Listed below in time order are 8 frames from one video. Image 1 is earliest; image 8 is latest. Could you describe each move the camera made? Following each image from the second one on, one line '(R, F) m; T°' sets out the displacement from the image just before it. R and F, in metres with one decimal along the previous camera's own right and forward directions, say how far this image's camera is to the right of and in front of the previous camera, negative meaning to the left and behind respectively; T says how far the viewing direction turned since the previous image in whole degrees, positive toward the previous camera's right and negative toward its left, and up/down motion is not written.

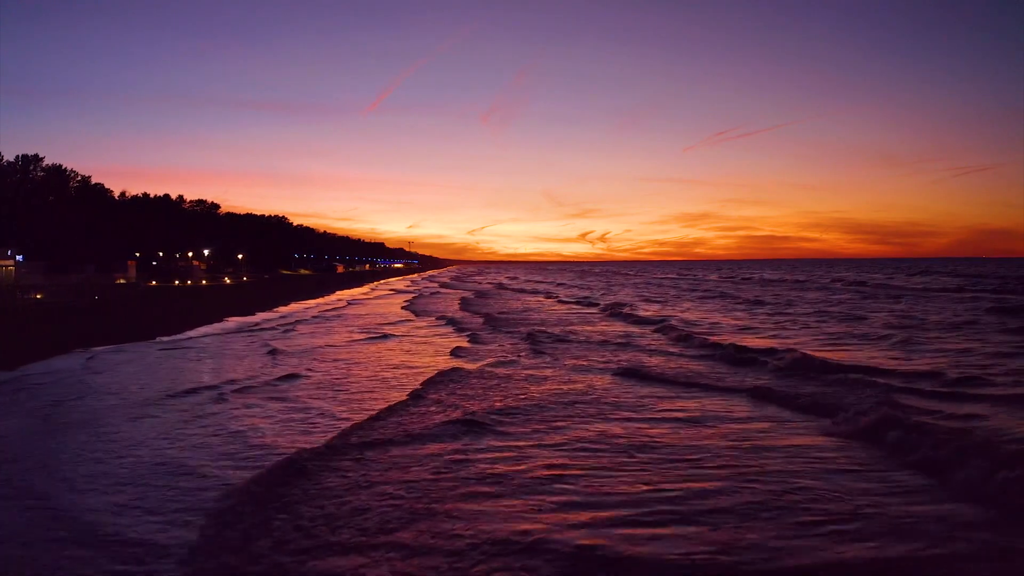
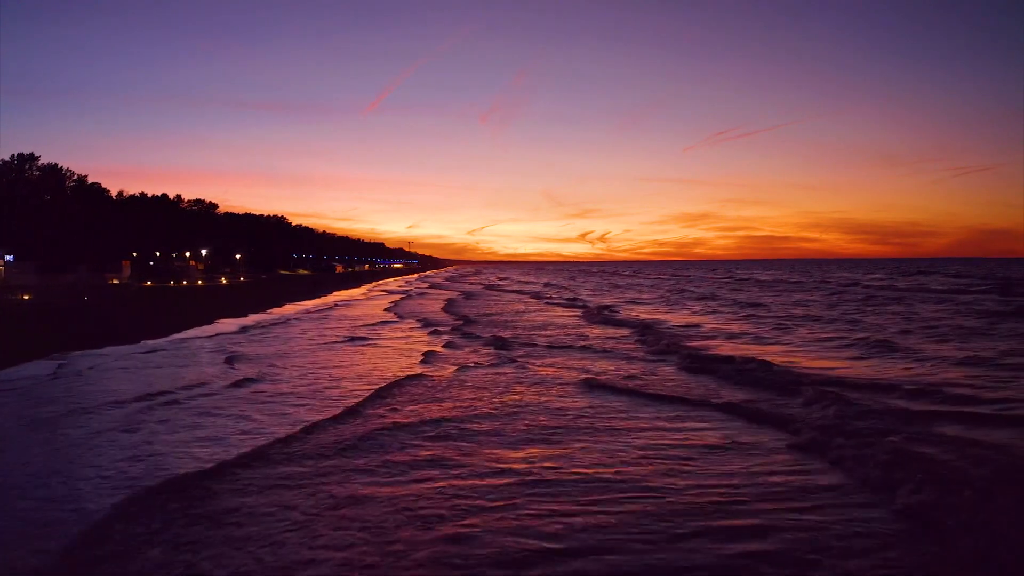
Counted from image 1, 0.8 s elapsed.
(+0.6, +0.8) m; 0°
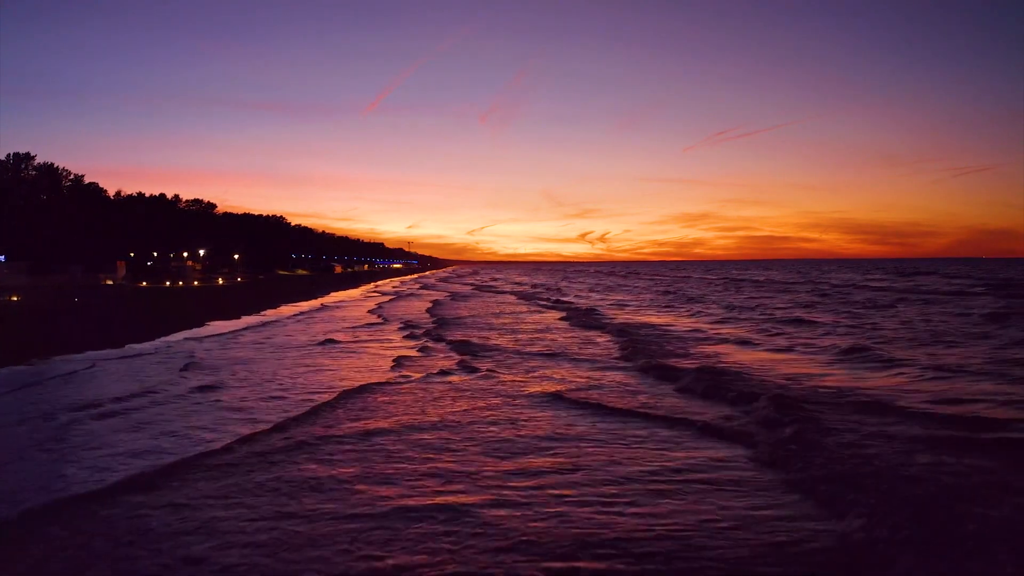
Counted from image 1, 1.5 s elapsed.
(+0.6, +0.6) m; 0°
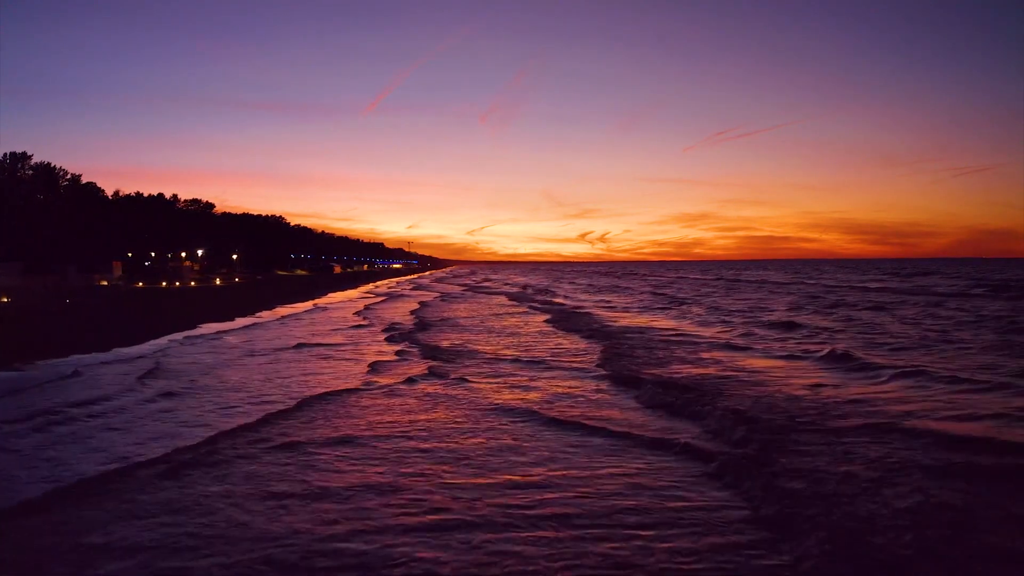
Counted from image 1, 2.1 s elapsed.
(+0.5, +0.5) m; 0°
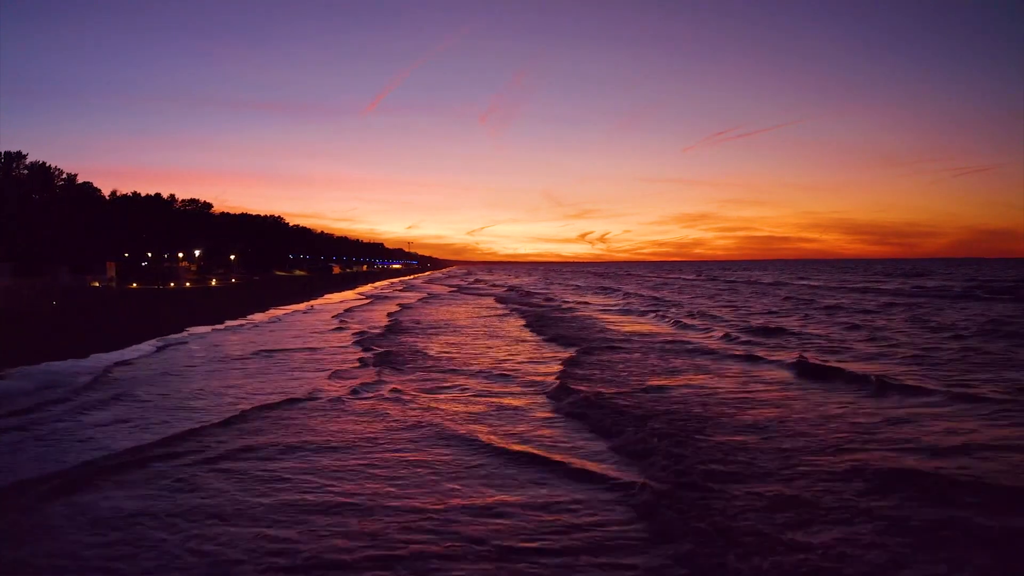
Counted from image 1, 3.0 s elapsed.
(+0.7, +0.8) m; 0°
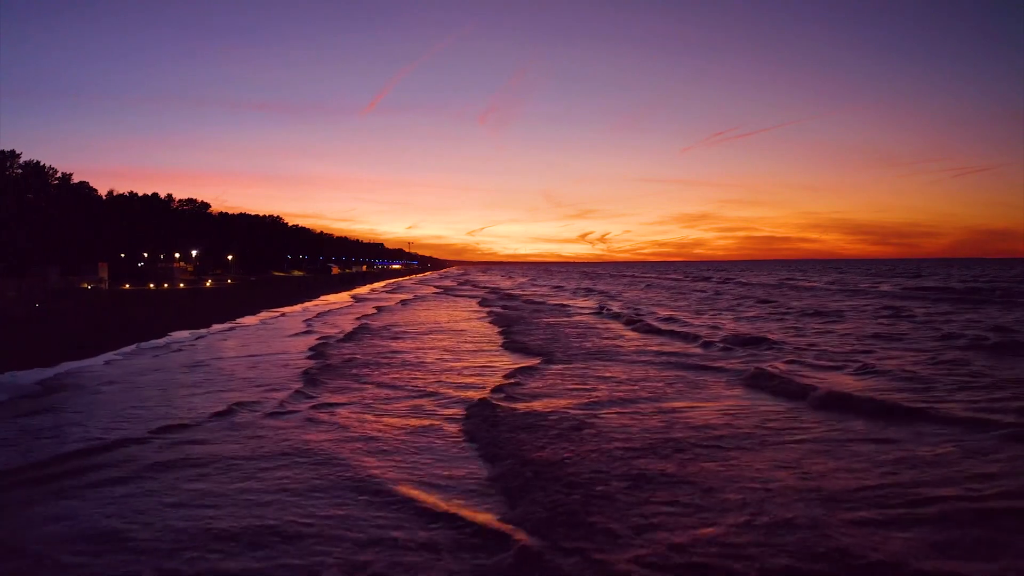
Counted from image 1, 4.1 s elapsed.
(+0.8, +1.2) m; 0°
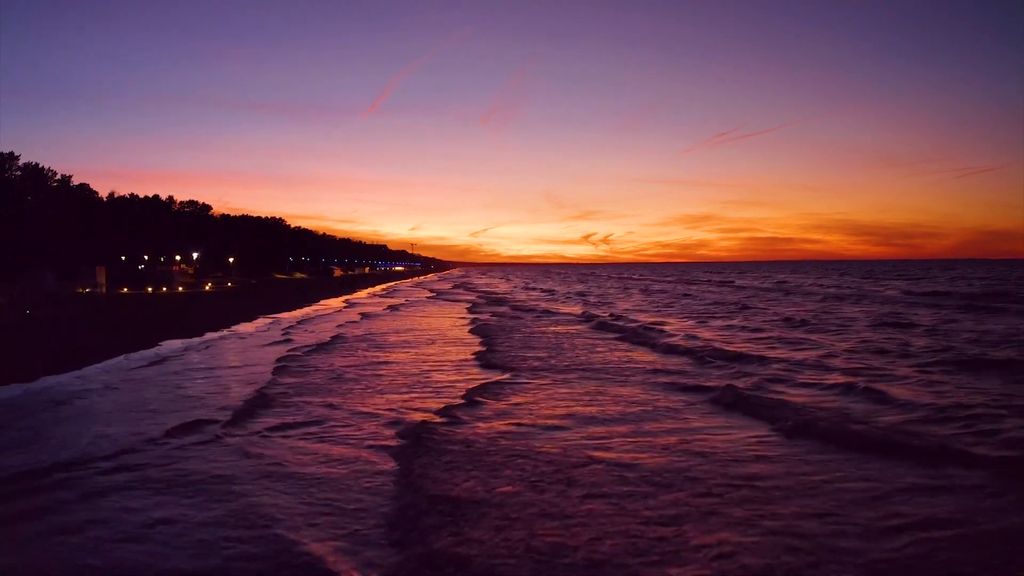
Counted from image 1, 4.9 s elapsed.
(+0.6, +0.8) m; 0°
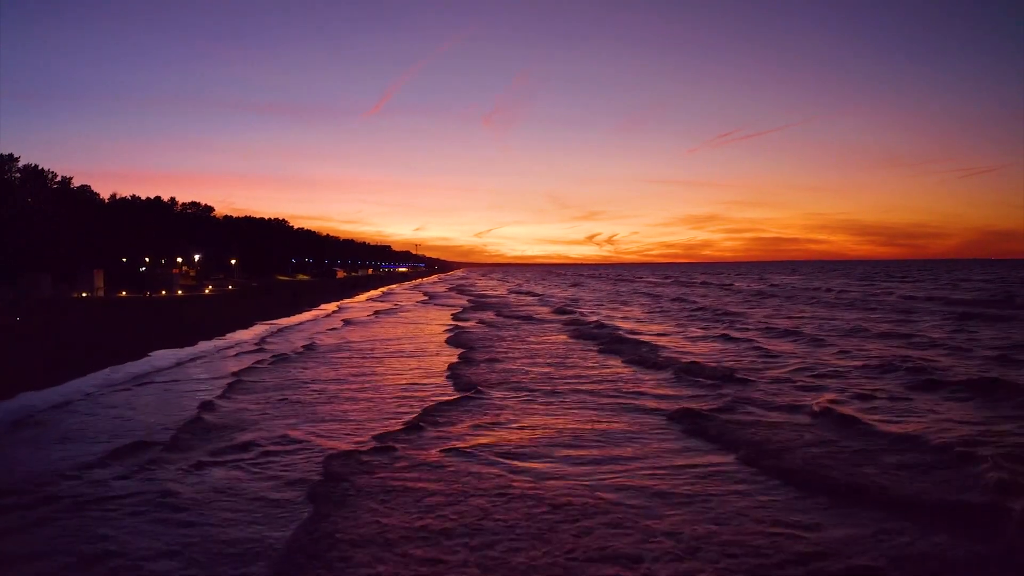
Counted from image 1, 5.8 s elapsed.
(+0.7, +0.7) m; 0°
